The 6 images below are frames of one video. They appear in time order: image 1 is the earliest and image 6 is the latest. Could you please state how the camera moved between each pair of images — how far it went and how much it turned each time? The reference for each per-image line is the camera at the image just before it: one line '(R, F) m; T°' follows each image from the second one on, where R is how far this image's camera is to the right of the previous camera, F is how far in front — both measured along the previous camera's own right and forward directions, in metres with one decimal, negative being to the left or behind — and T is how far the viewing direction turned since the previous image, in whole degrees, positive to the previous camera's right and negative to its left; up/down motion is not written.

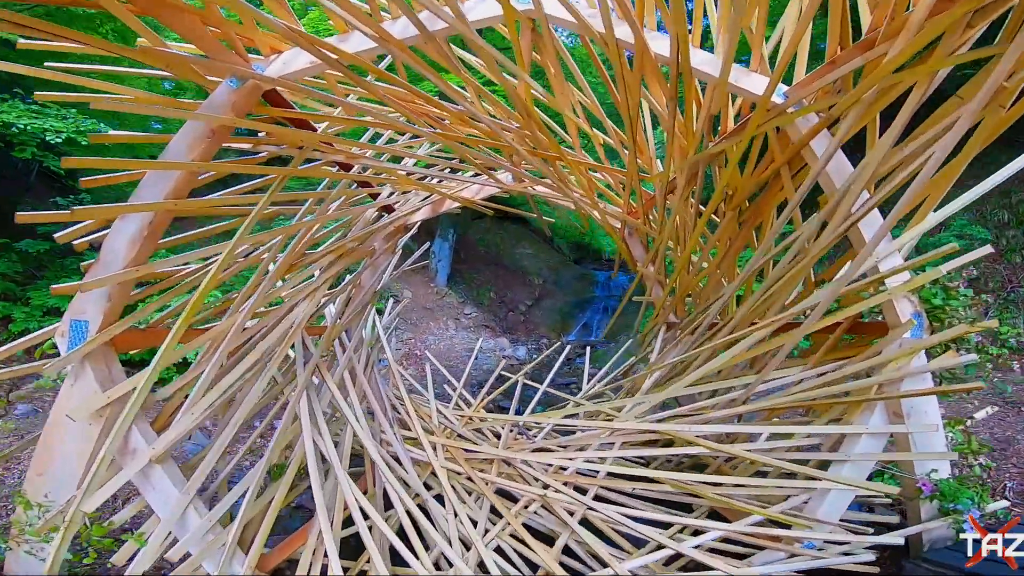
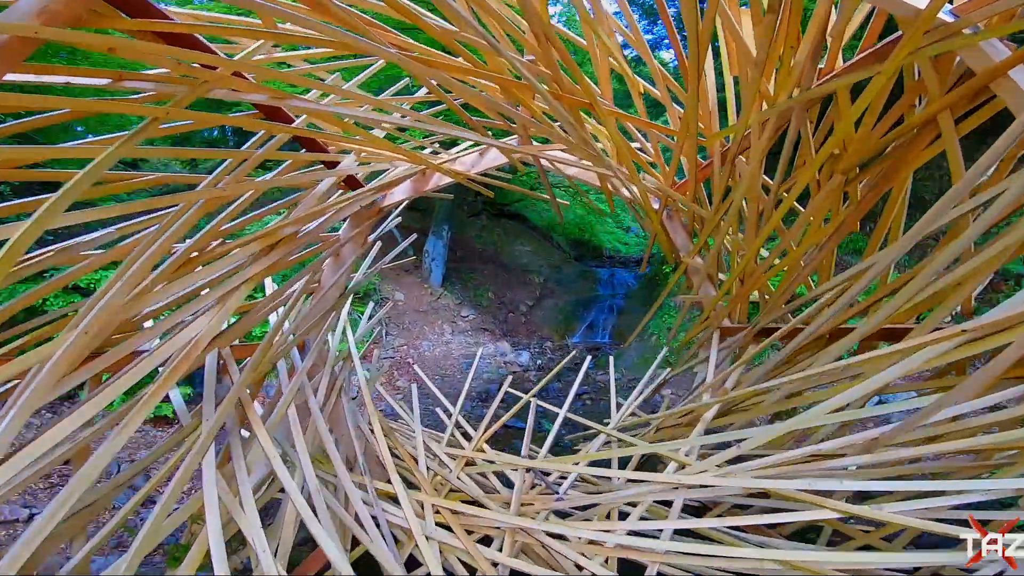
(-0.1, +0.9) m; 0°
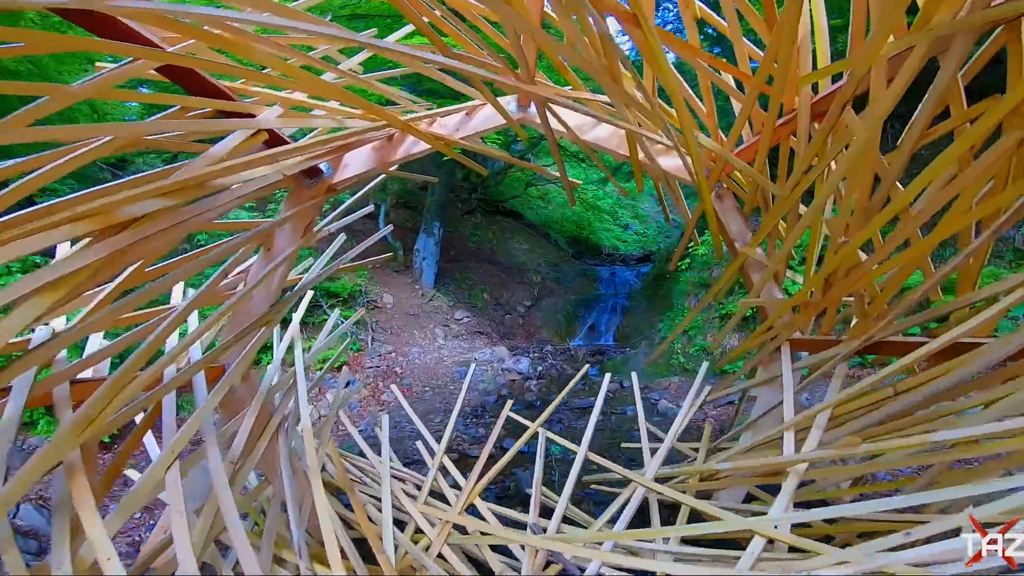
(0.0, +0.8) m; 0°
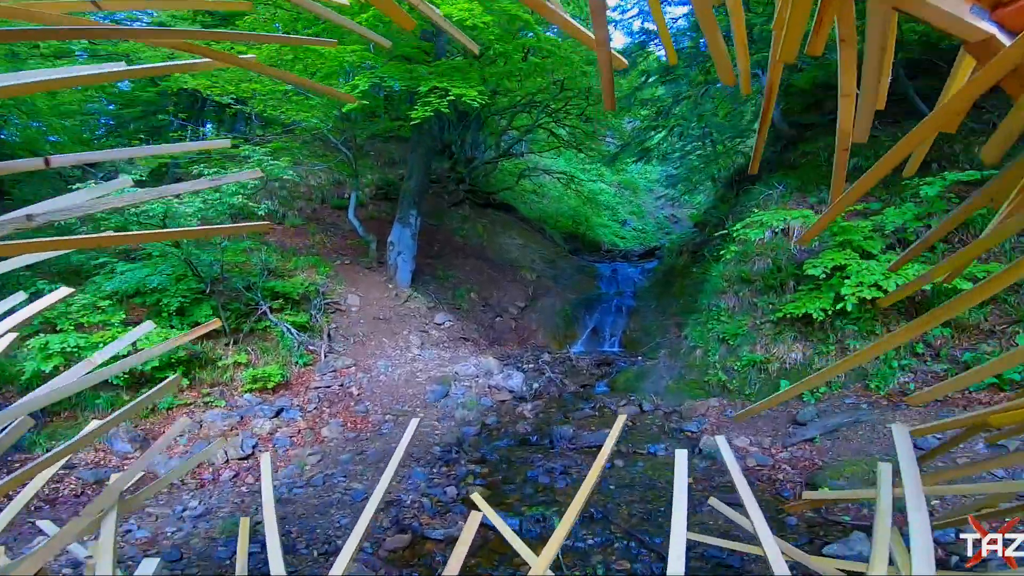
(+0.1, +1.6) m; +1°
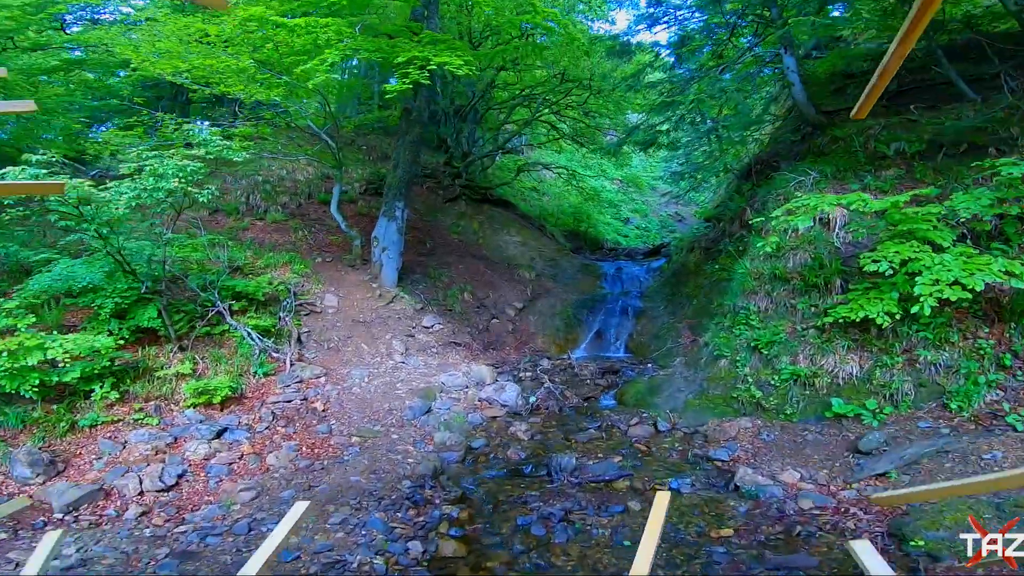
(+0.1, +0.8) m; 0°
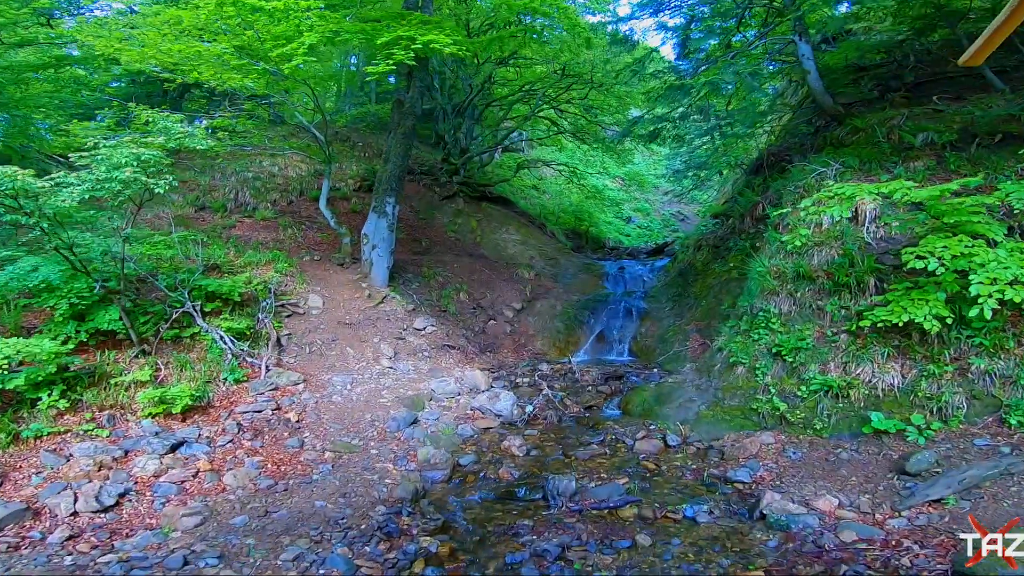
(+0.1, +0.5) m; 0°
